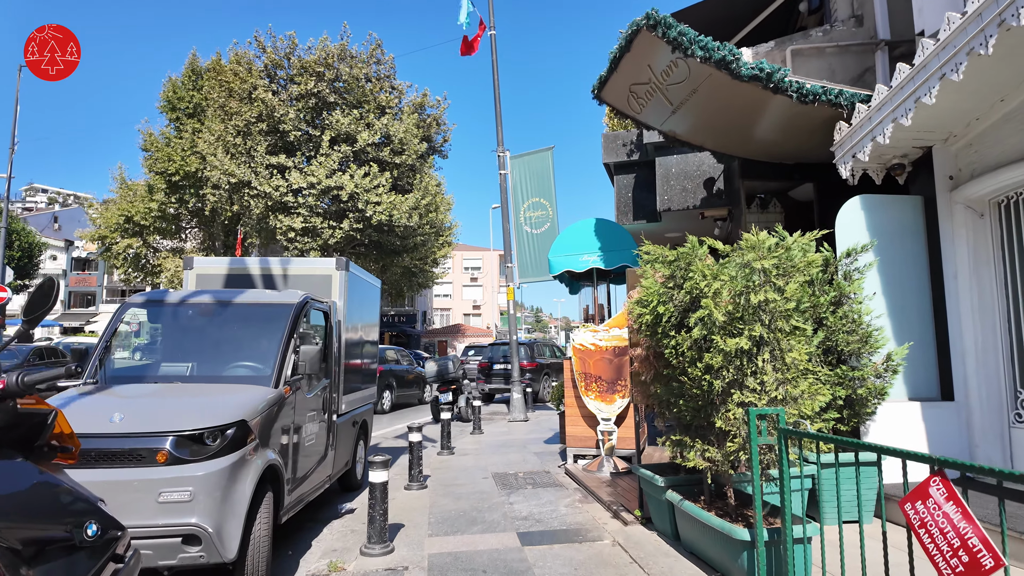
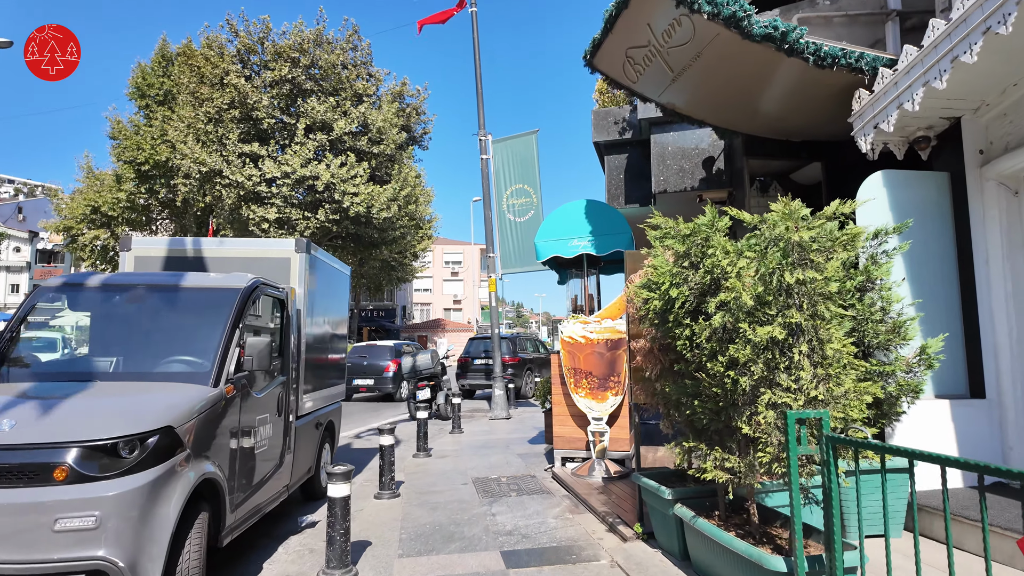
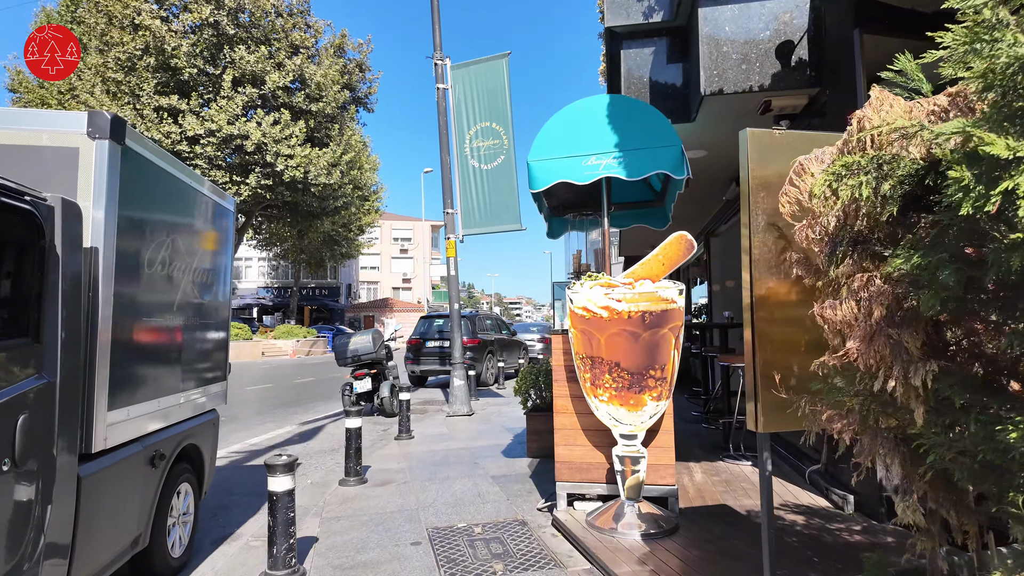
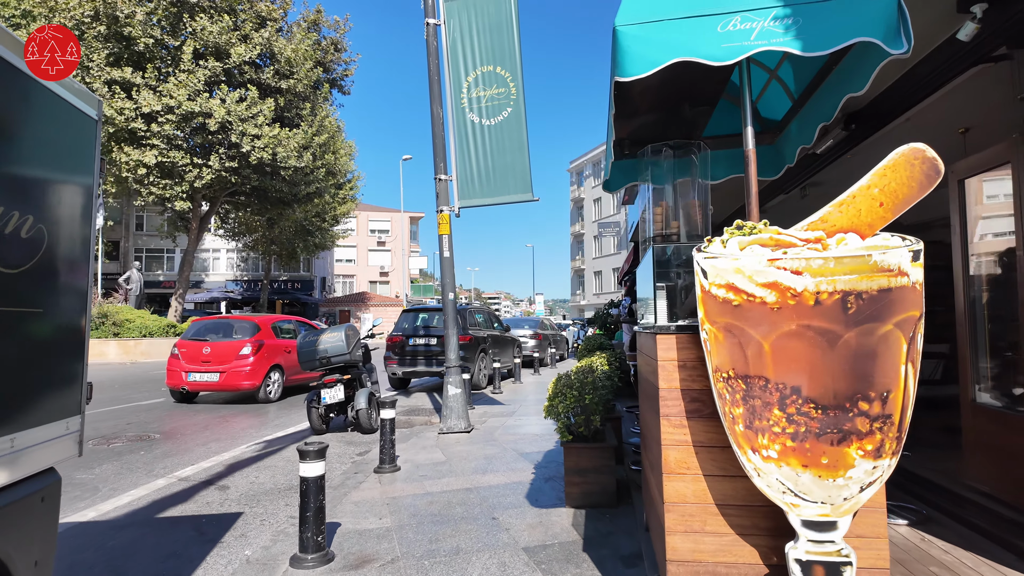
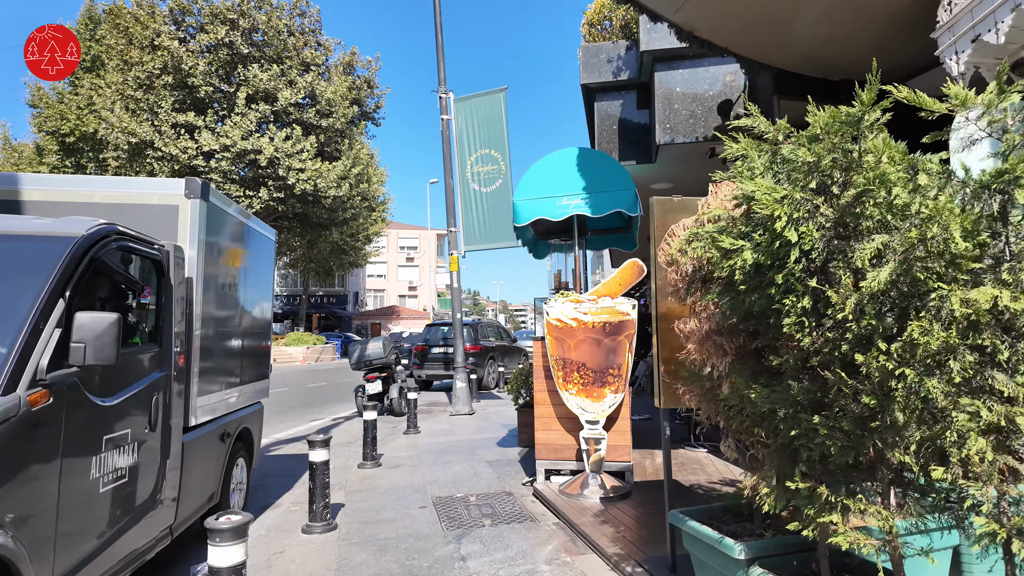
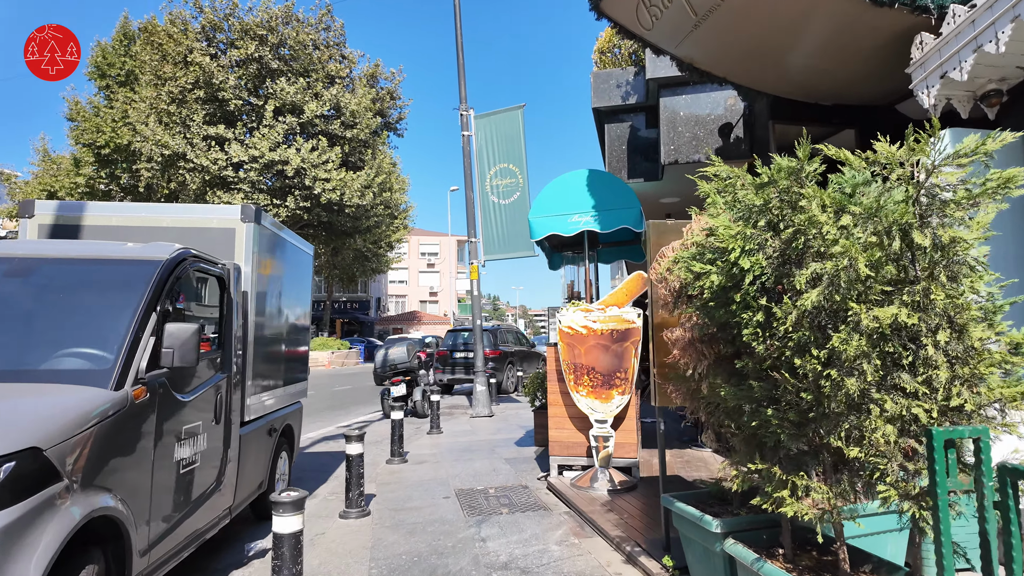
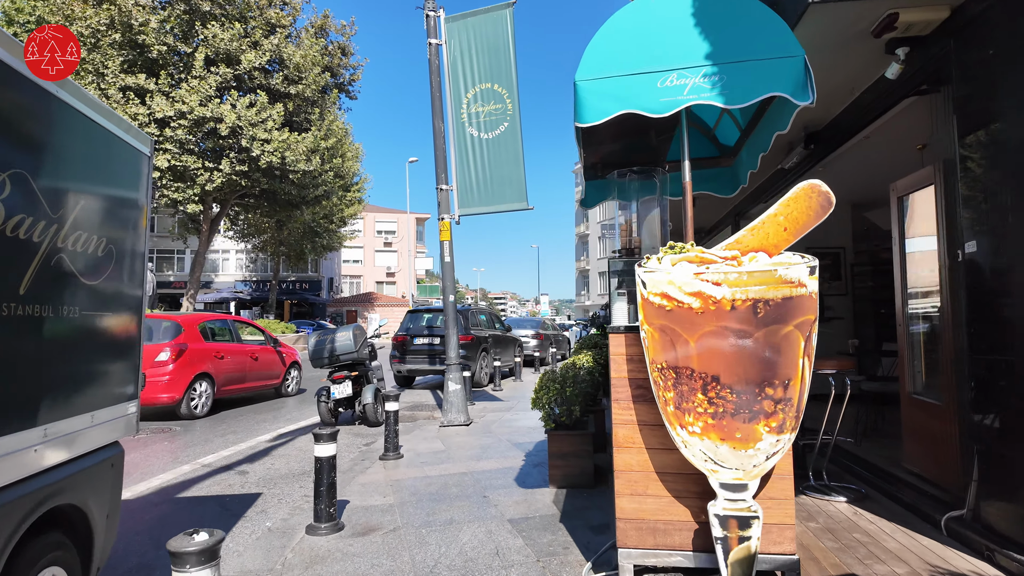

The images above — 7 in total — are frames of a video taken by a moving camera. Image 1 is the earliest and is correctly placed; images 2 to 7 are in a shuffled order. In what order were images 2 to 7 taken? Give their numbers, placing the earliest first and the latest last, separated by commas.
2, 6, 5, 3, 7, 4
